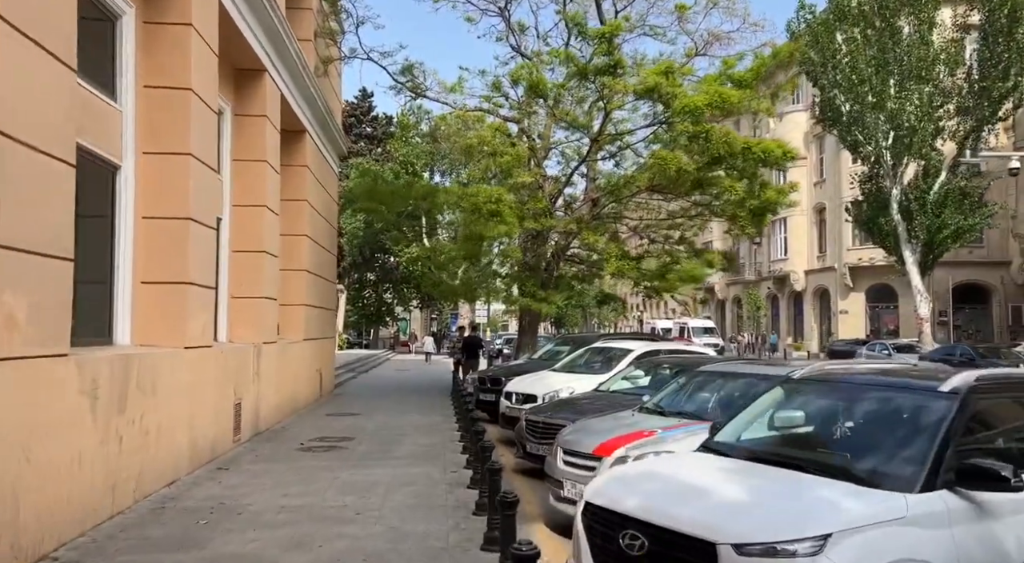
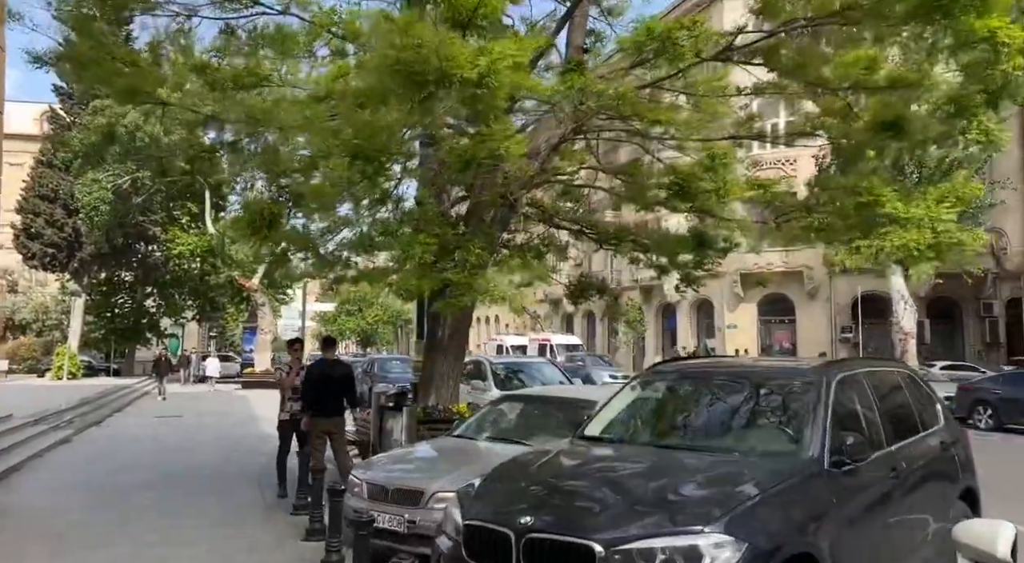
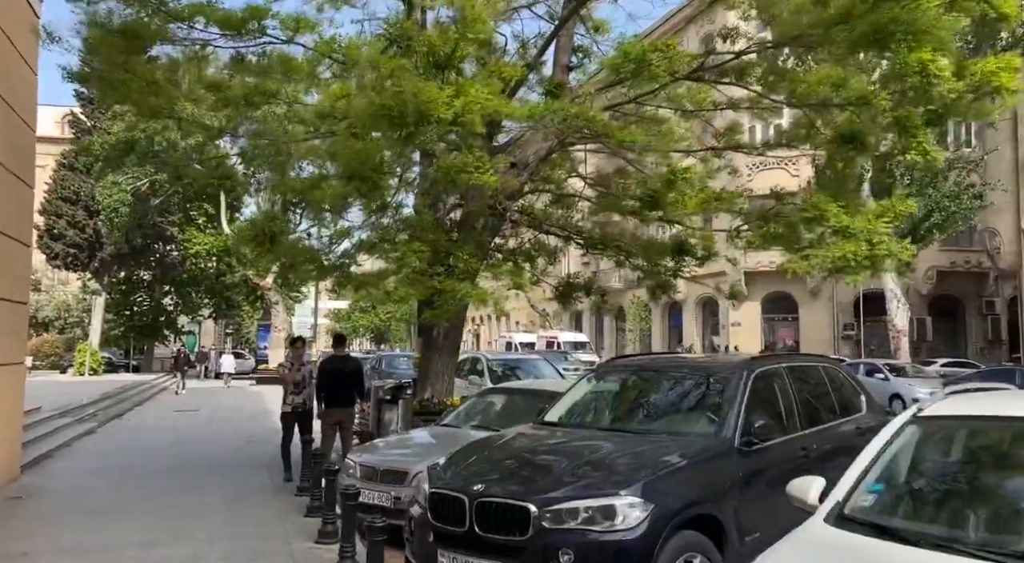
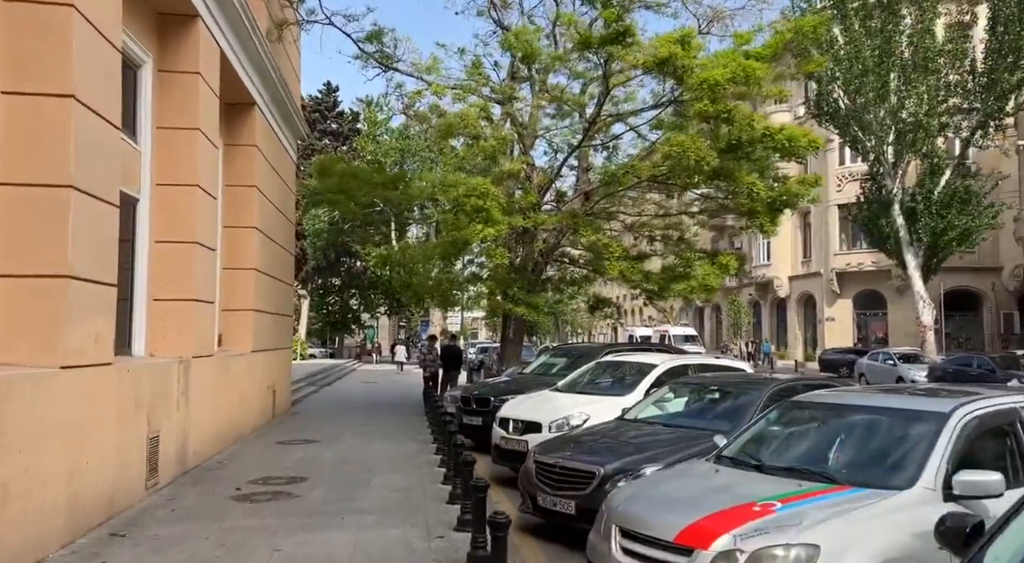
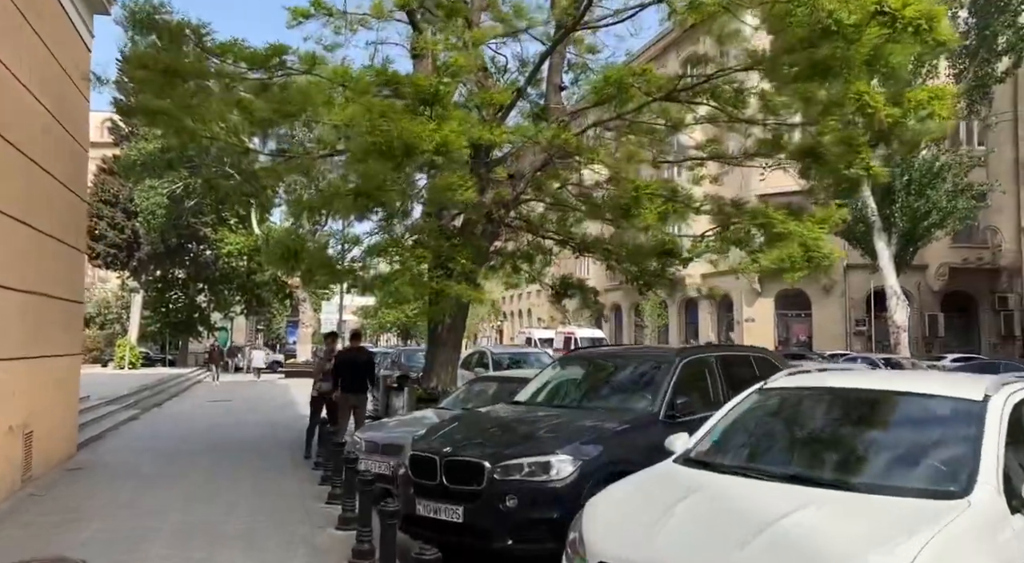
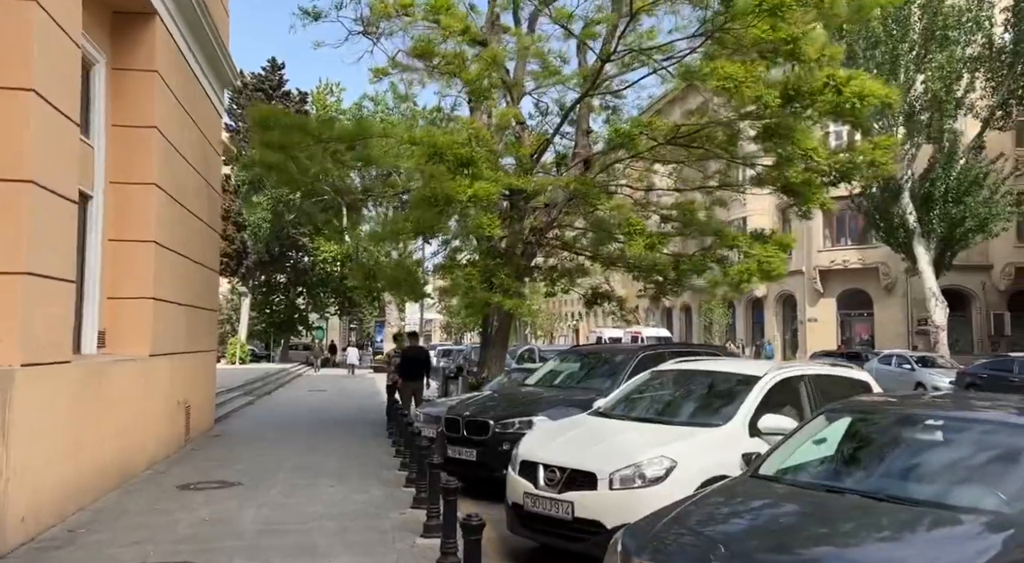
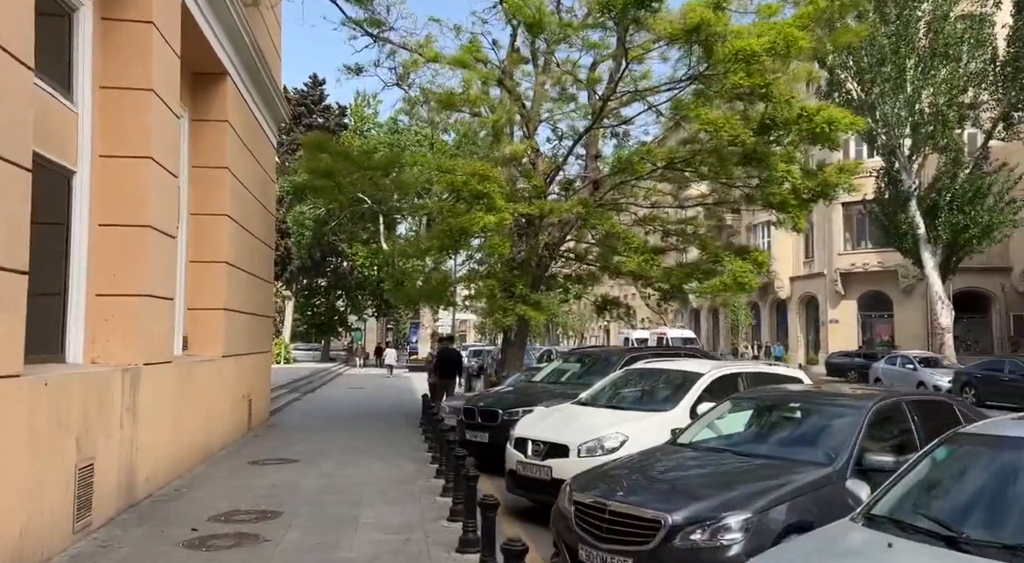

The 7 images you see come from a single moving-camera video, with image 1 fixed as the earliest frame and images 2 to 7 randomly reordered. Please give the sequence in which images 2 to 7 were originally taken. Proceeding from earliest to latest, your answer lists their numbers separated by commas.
4, 7, 6, 5, 3, 2
